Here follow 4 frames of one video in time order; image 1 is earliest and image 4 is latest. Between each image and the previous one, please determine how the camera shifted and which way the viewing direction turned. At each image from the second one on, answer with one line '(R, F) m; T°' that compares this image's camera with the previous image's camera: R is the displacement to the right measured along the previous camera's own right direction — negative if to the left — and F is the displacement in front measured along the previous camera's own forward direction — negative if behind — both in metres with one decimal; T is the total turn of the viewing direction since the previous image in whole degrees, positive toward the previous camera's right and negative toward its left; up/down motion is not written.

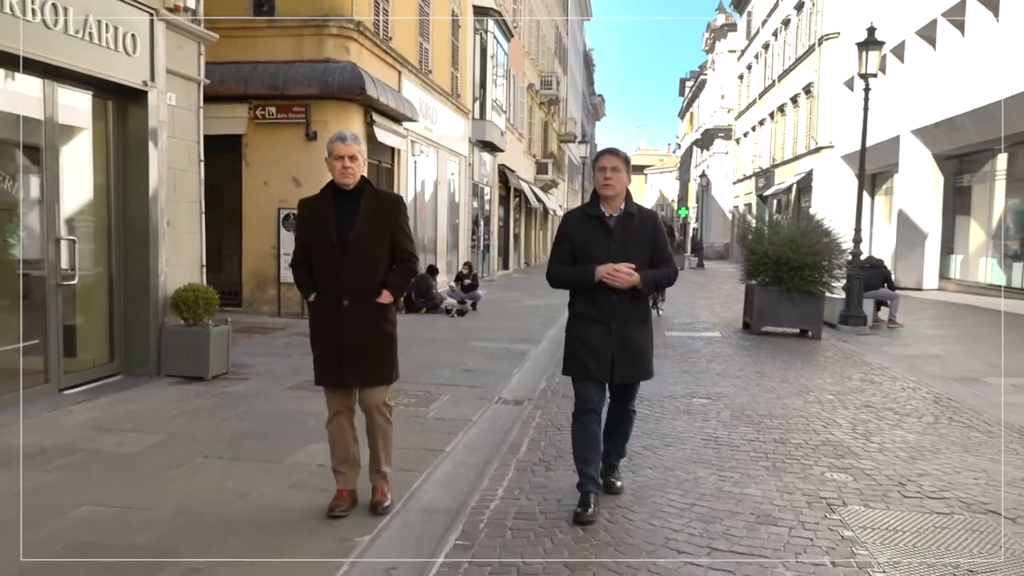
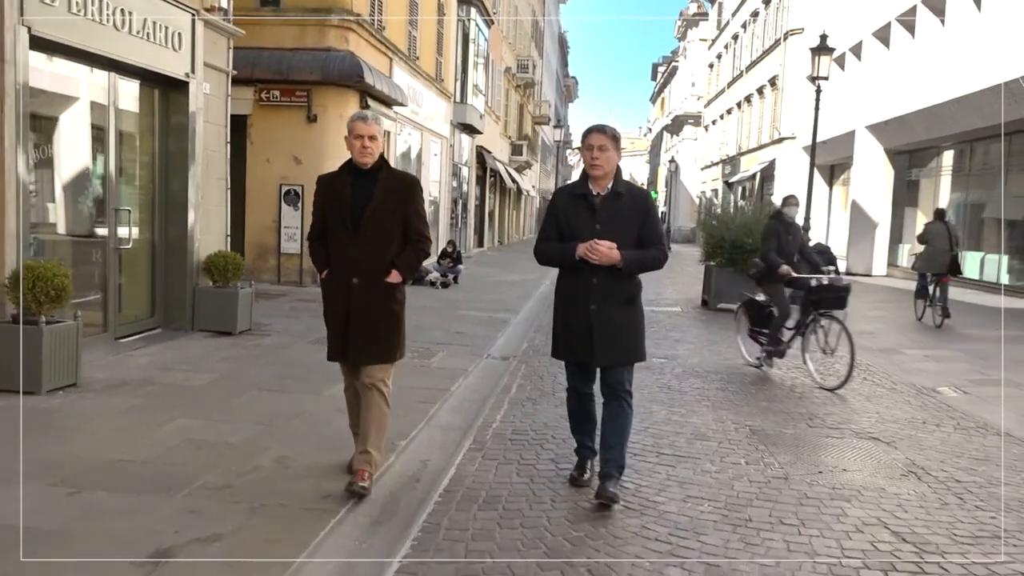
(-0.2, -1.2) m; +2°
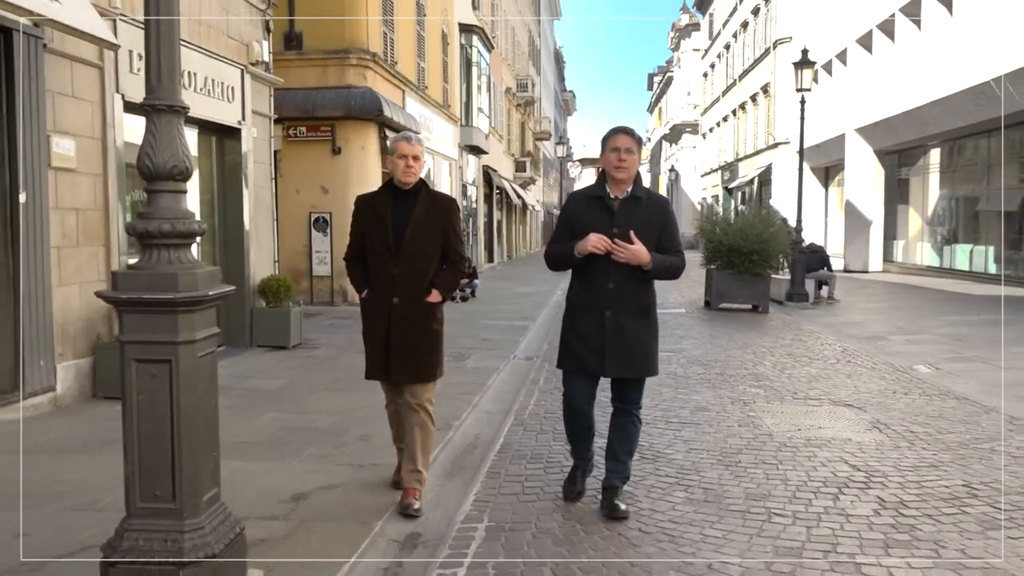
(-0.2, -1.1) m; 0°
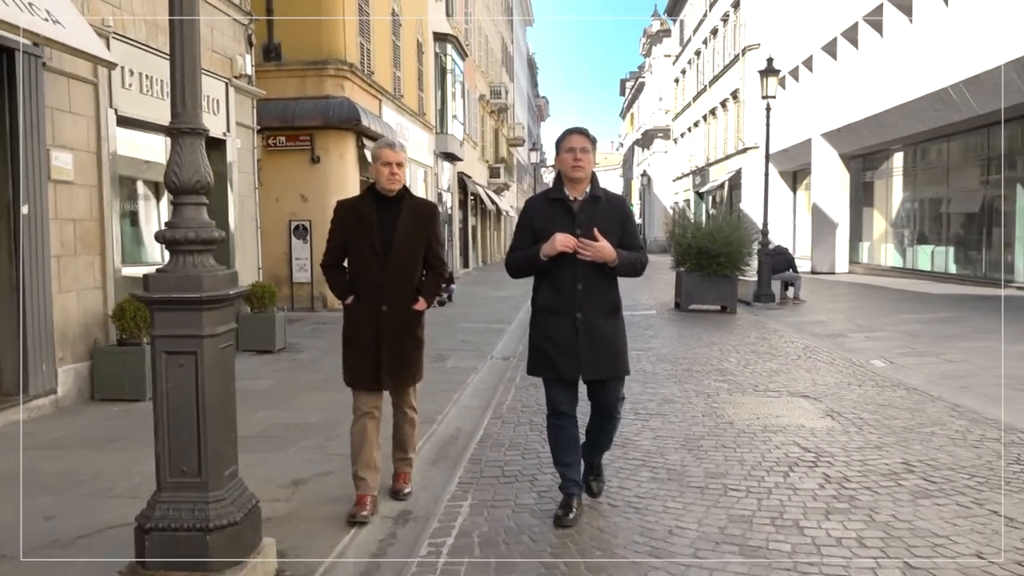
(0.0, -0.4) m; +2°
